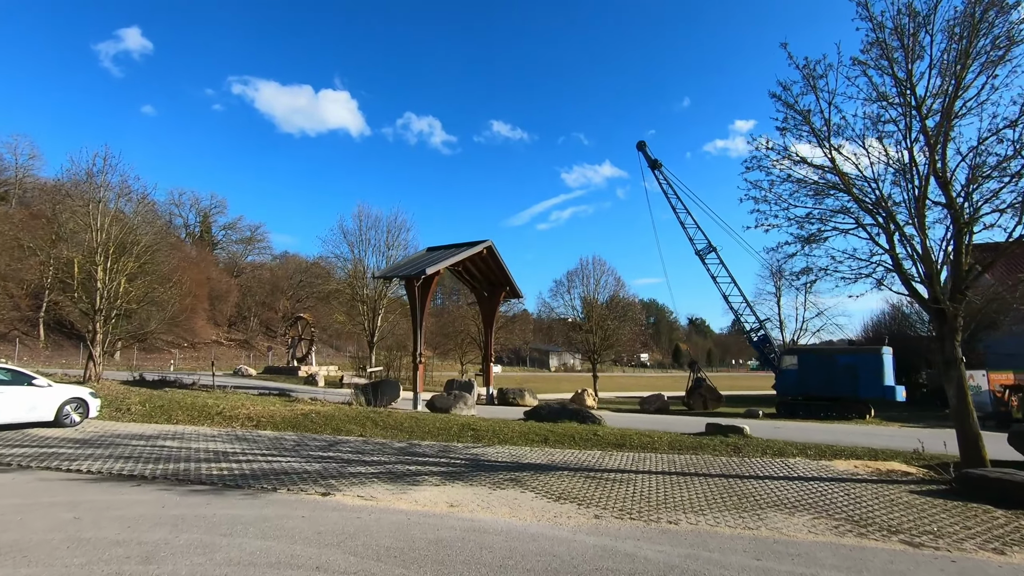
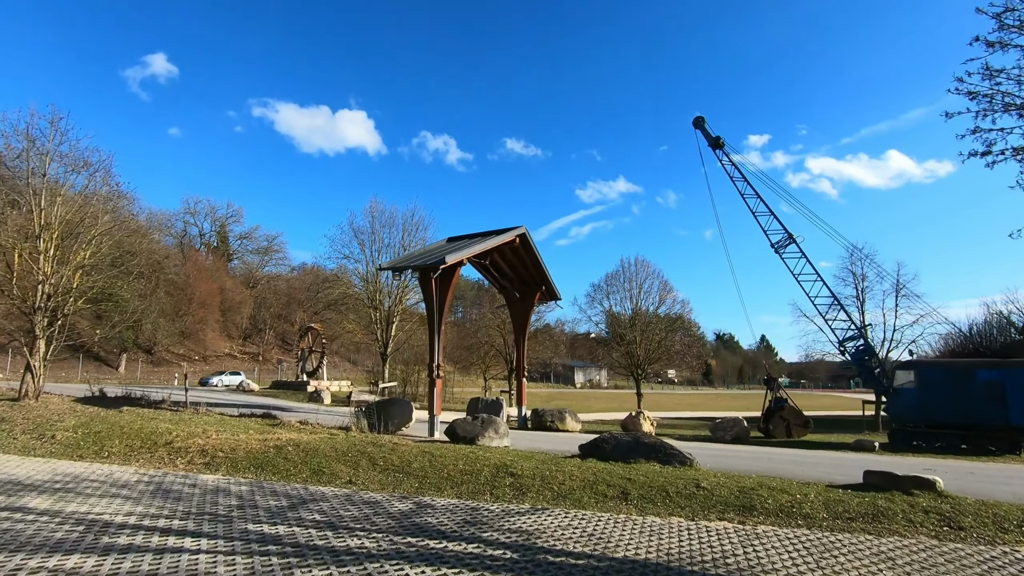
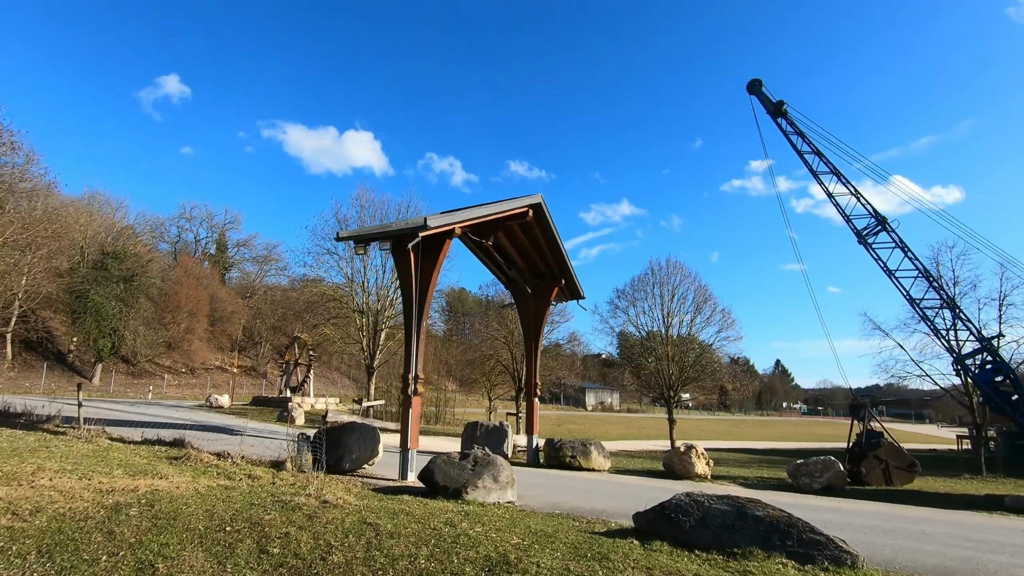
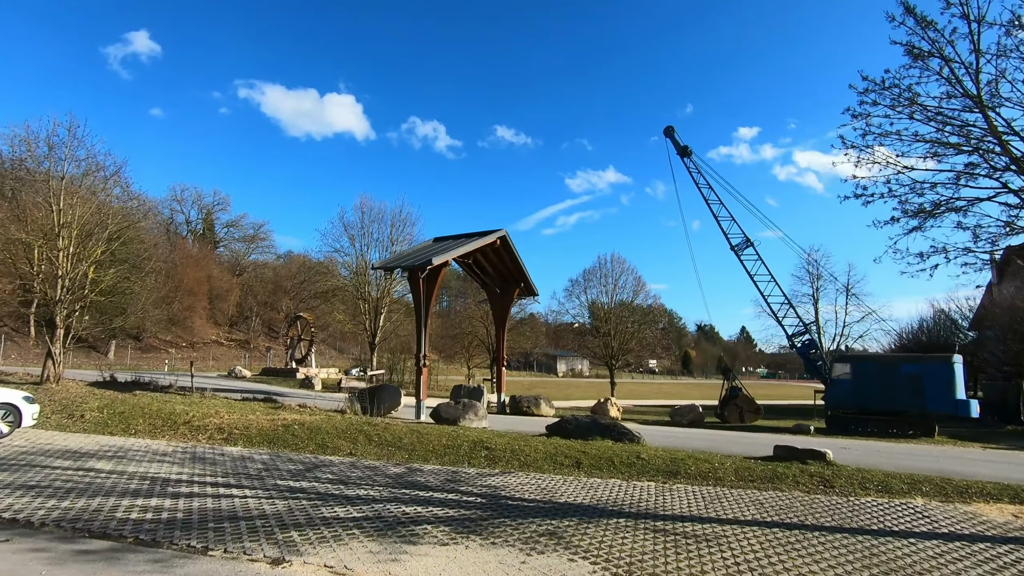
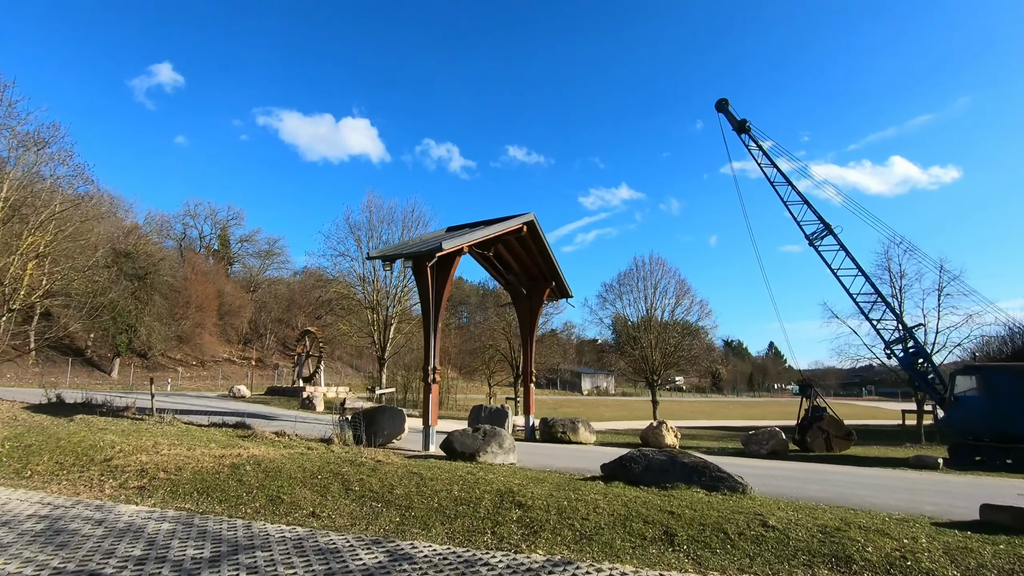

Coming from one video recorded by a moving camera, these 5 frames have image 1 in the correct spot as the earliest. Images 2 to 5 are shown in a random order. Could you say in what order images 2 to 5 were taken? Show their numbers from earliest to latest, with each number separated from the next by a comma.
4, 2, 5, 3
